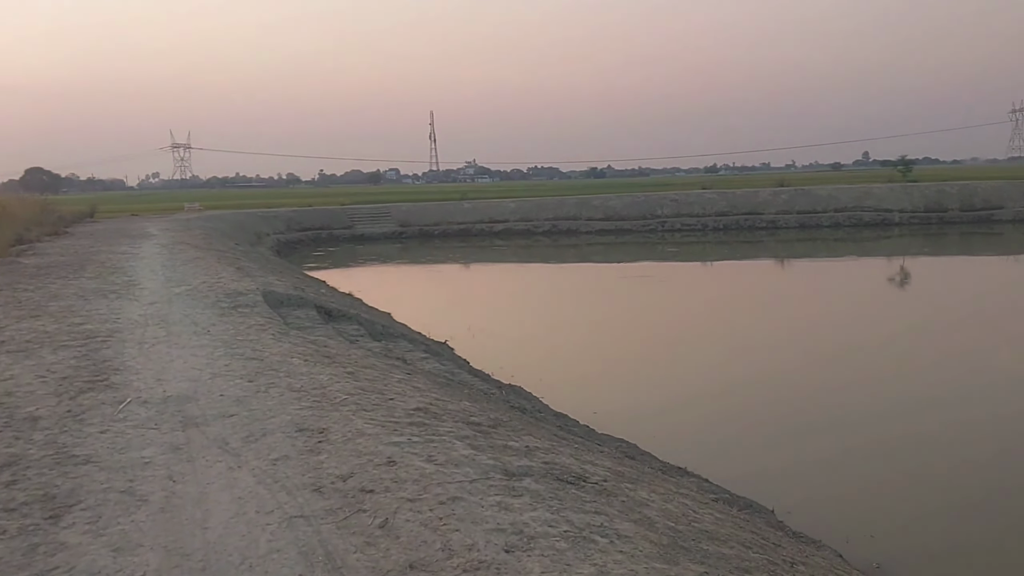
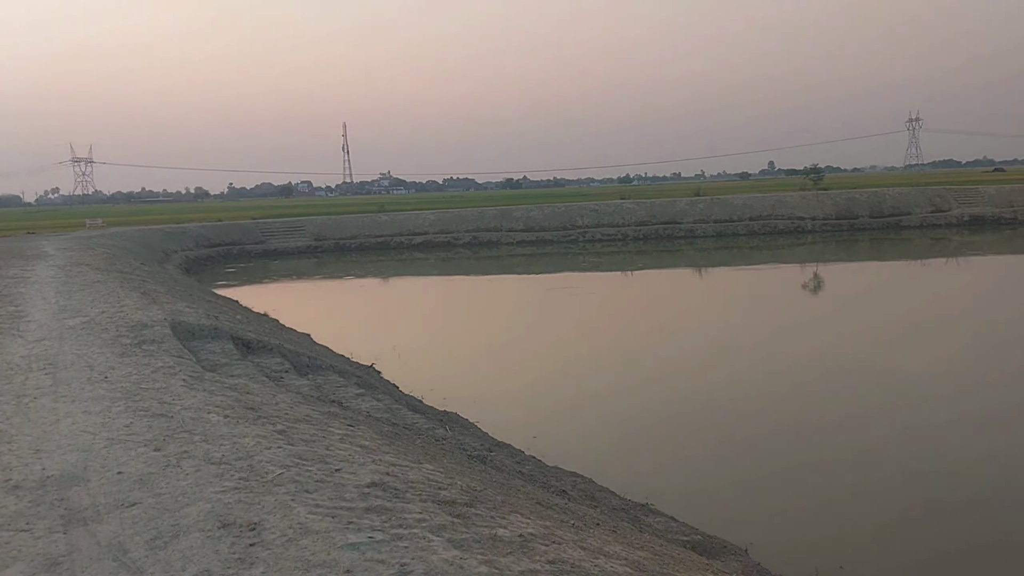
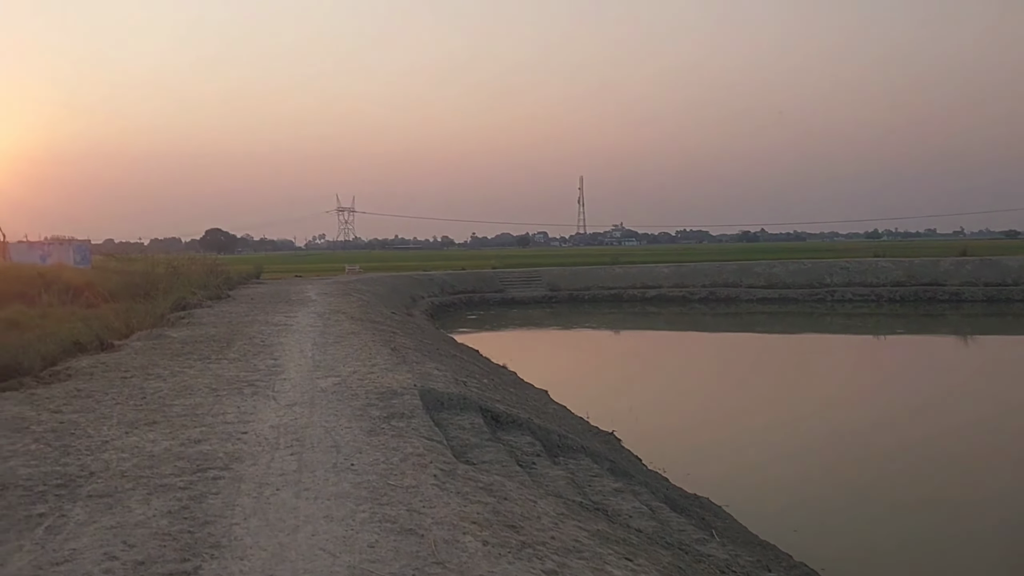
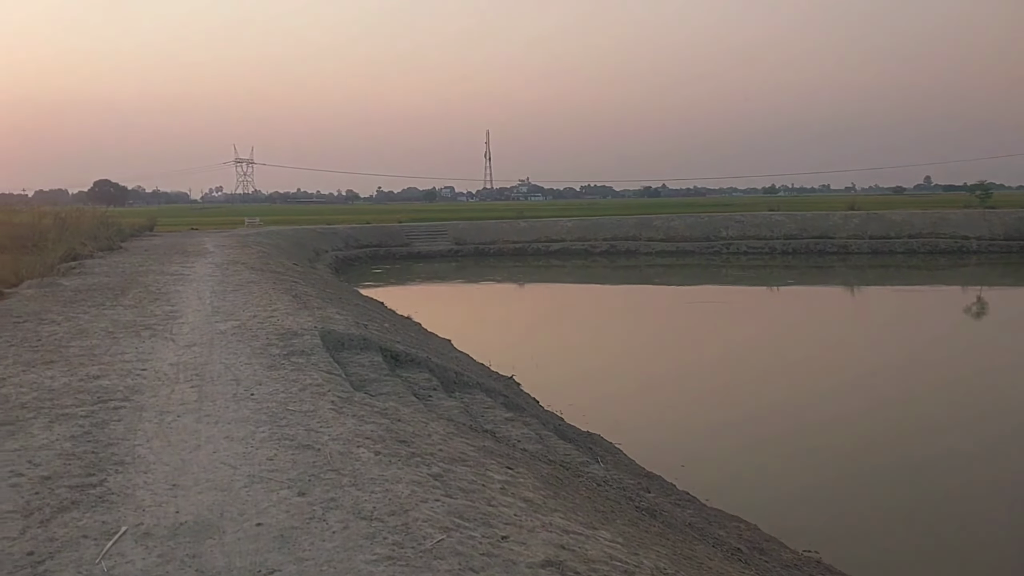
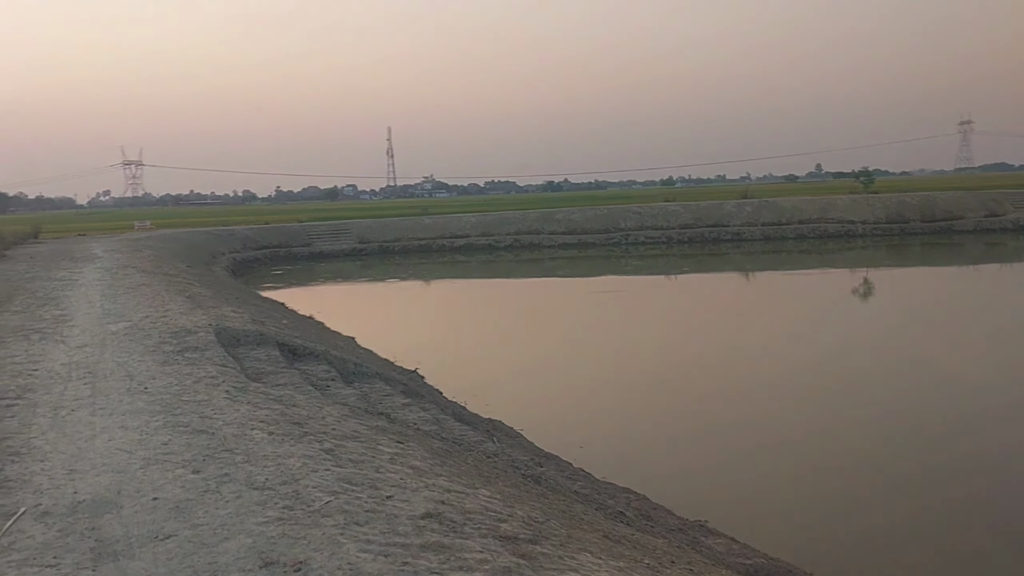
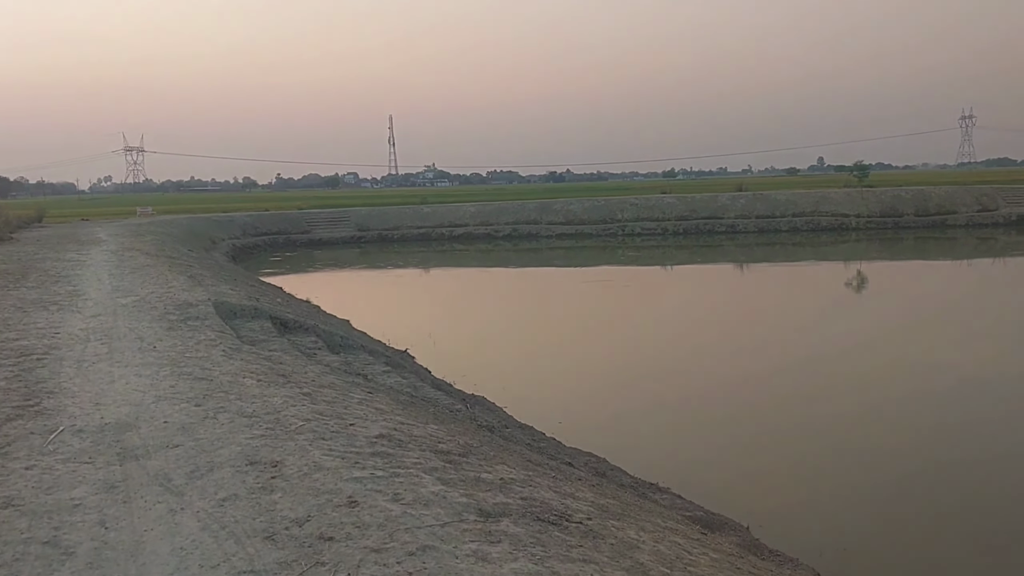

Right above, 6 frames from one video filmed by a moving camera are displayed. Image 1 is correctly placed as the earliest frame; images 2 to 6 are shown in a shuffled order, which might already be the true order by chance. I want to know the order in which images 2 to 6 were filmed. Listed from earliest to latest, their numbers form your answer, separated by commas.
6, 2, 5, 4, 3
